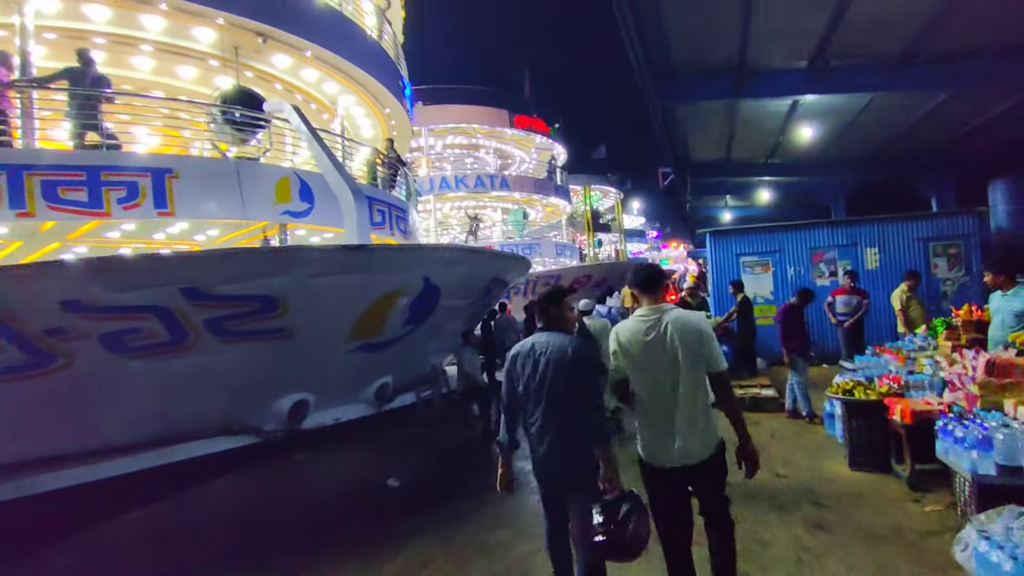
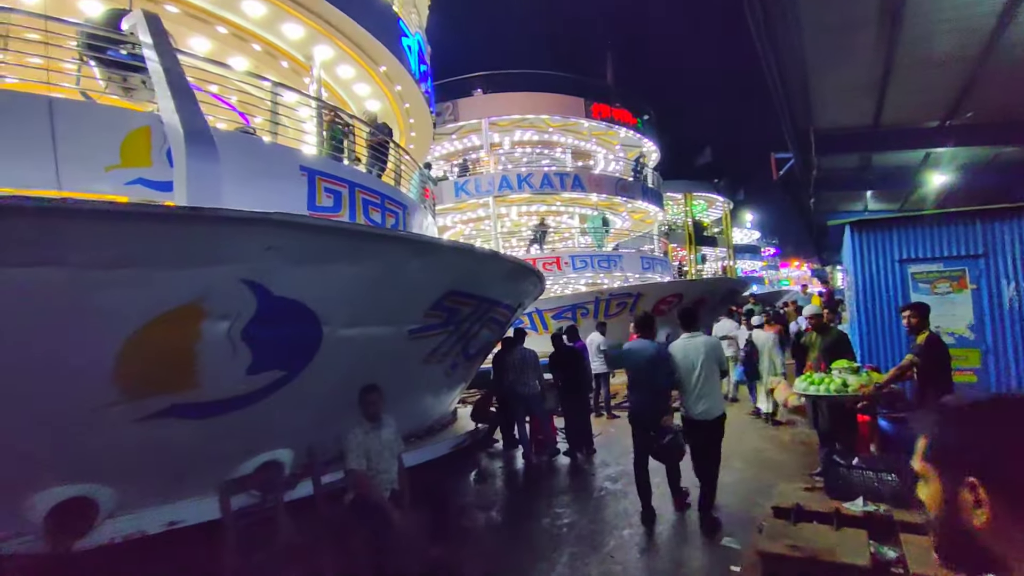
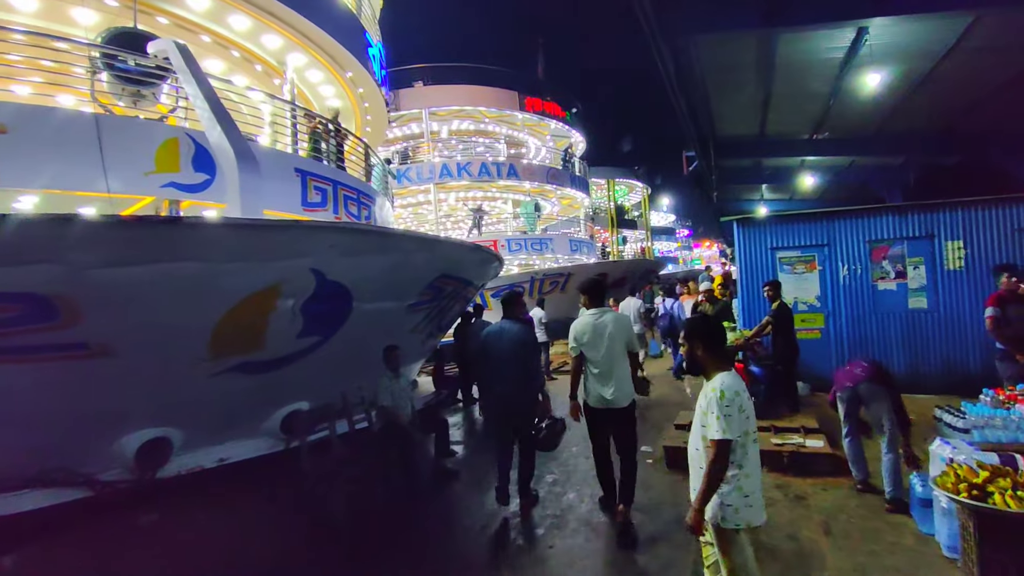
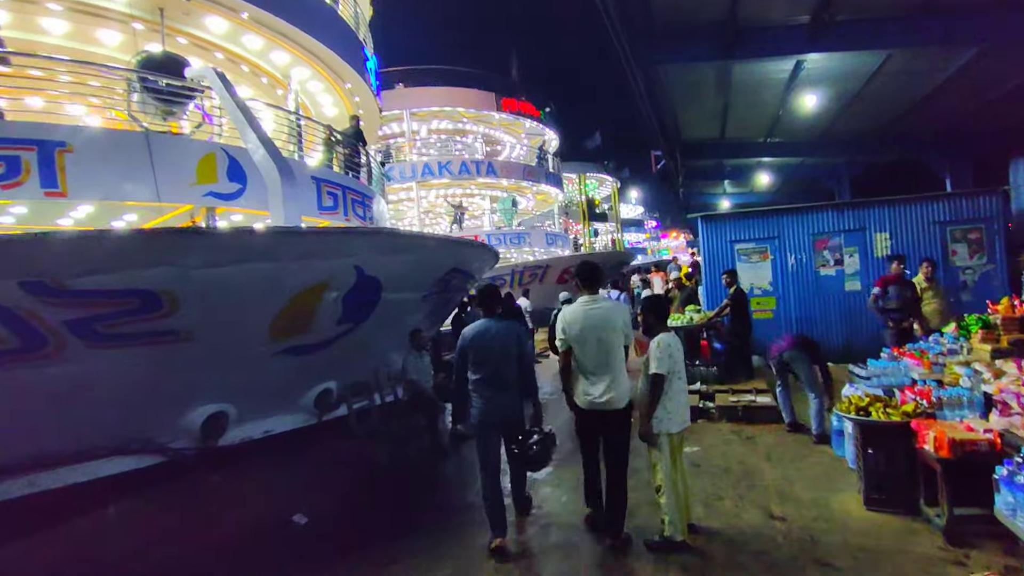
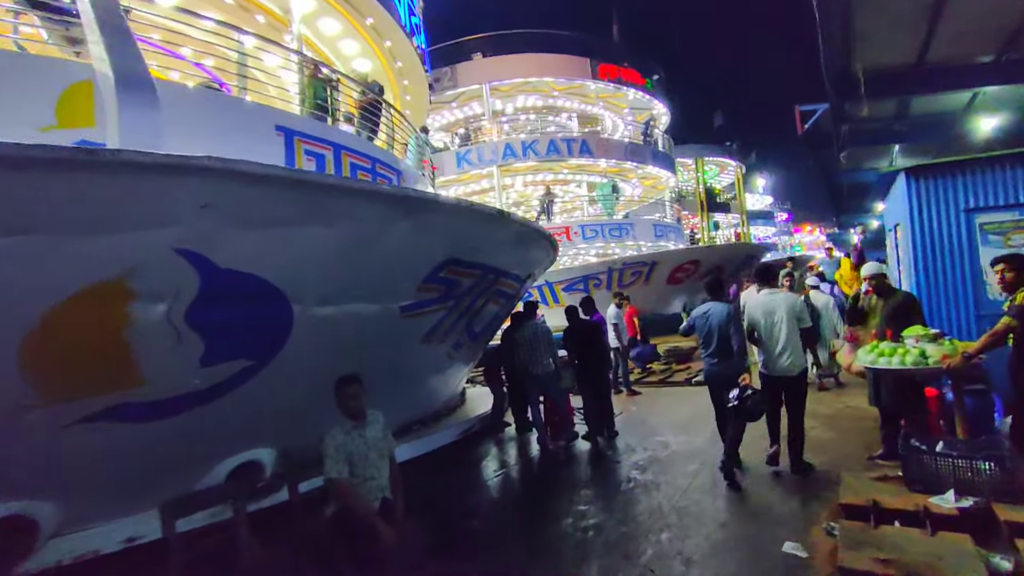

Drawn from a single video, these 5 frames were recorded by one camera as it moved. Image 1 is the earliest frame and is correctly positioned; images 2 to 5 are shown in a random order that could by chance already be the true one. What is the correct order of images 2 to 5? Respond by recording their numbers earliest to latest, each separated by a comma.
4, 3, 2, 5
